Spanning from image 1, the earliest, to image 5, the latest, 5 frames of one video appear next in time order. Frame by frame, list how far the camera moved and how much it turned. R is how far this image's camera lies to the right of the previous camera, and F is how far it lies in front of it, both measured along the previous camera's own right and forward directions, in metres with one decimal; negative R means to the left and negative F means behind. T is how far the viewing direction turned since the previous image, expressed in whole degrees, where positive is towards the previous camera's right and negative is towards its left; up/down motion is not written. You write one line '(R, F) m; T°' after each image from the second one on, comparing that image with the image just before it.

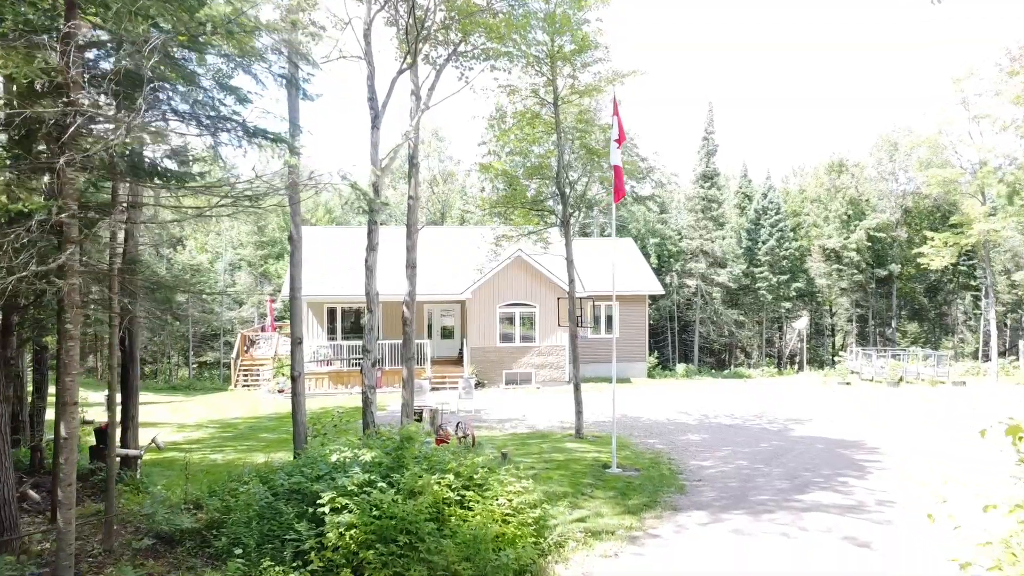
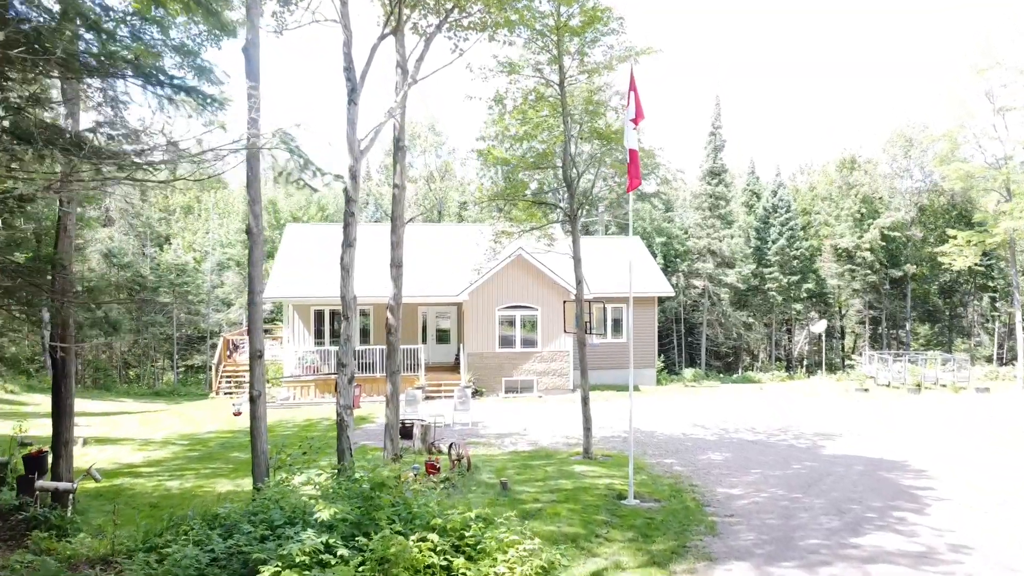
(0.0, +1.7) m; 0°
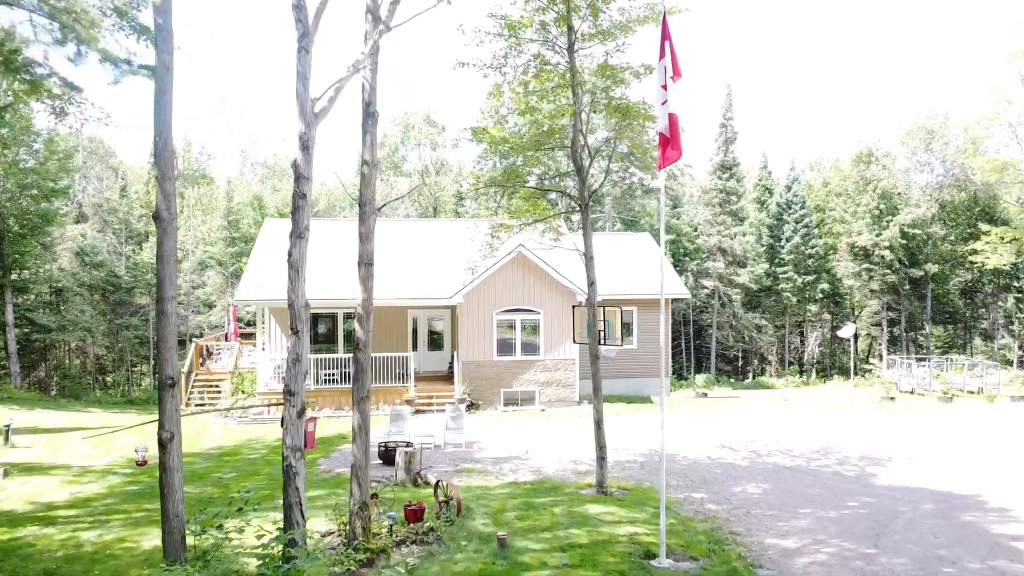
(0.0, +2.3) m; 0°
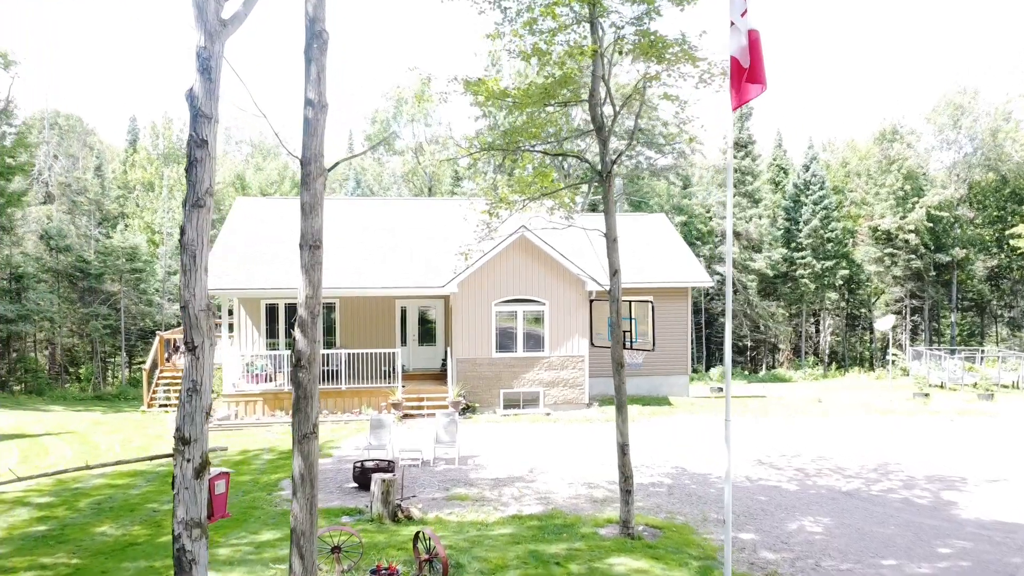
(0.0, +2.6) m; 0°
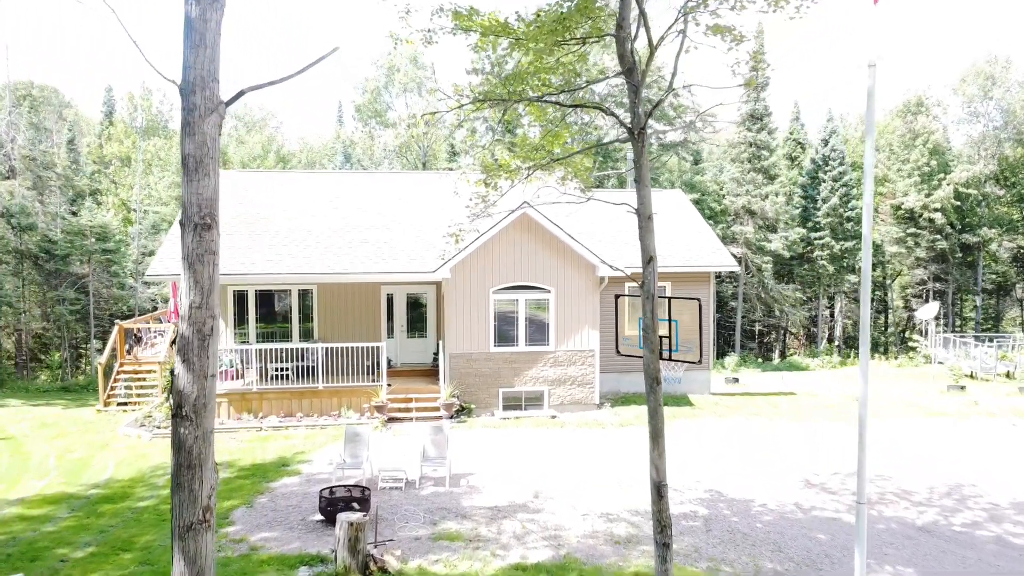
(0.0, +2.3) m; 0°
